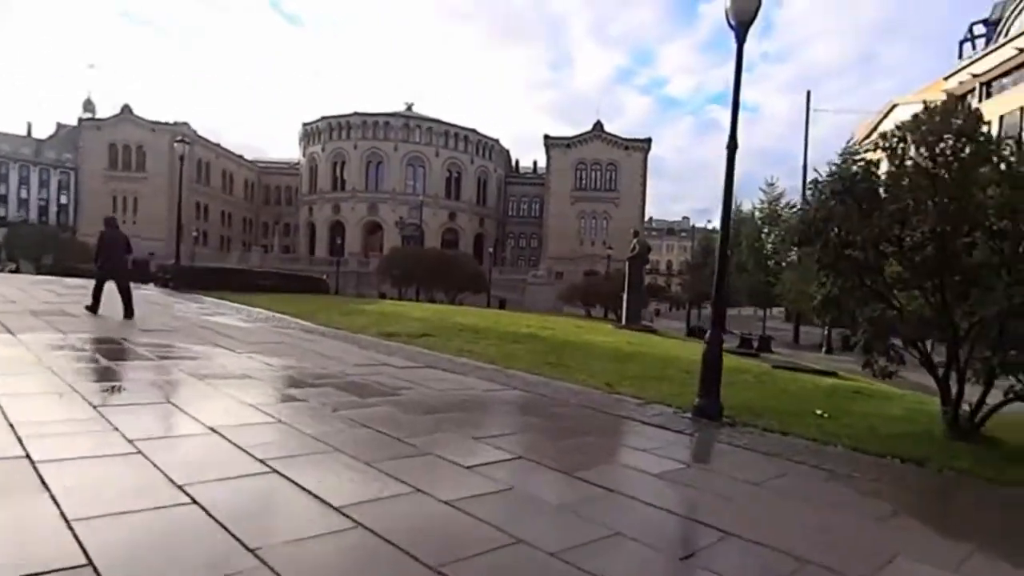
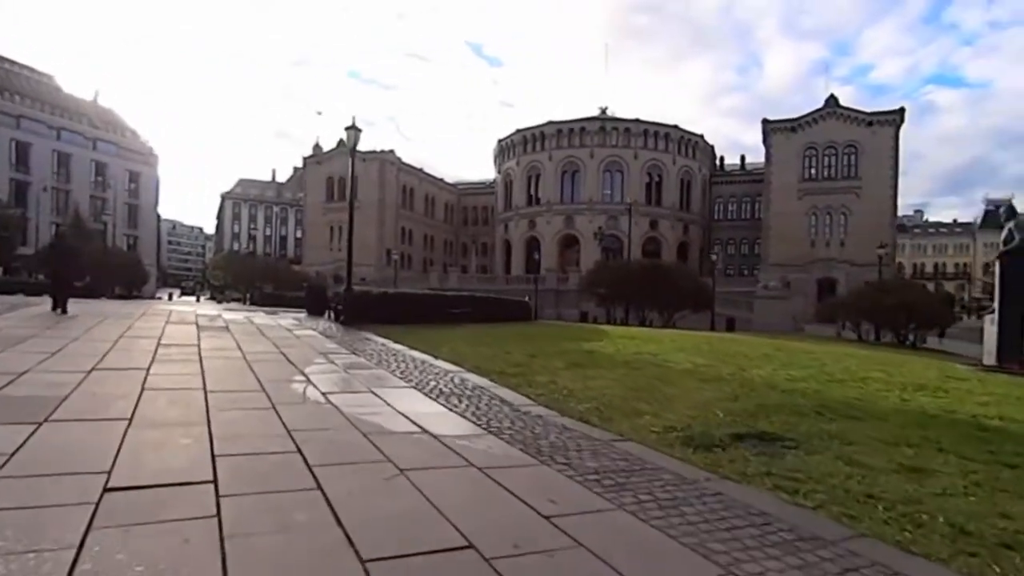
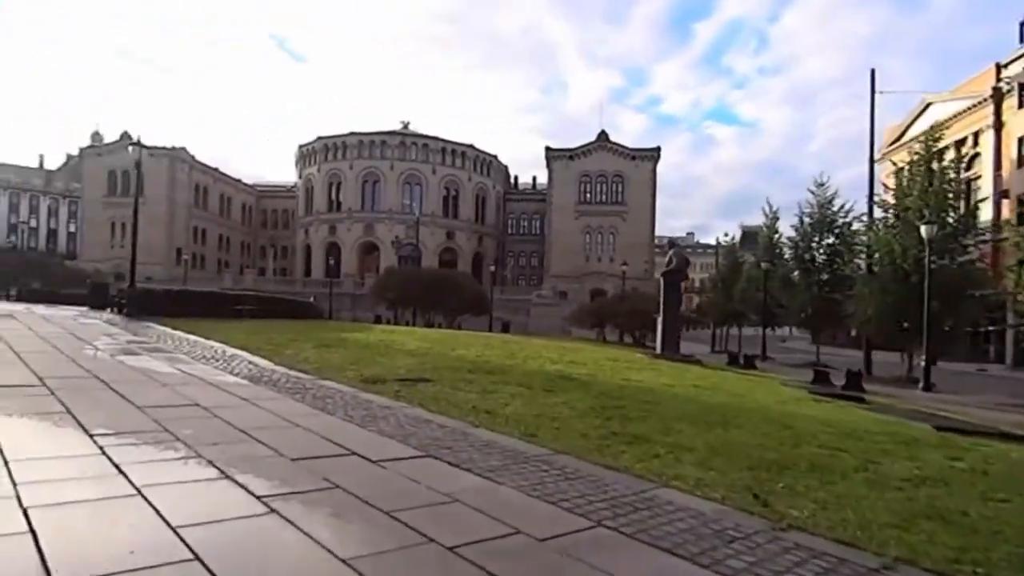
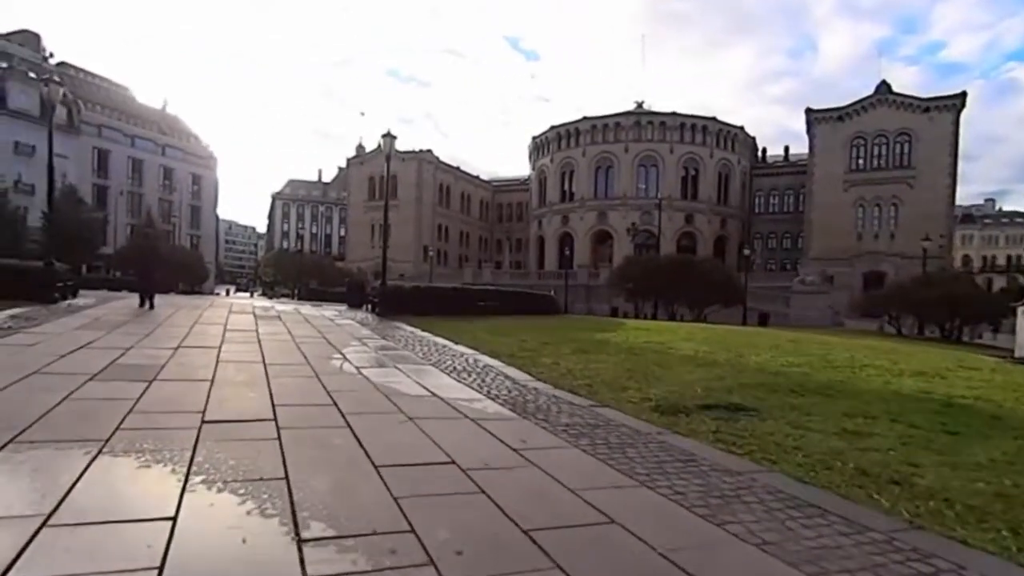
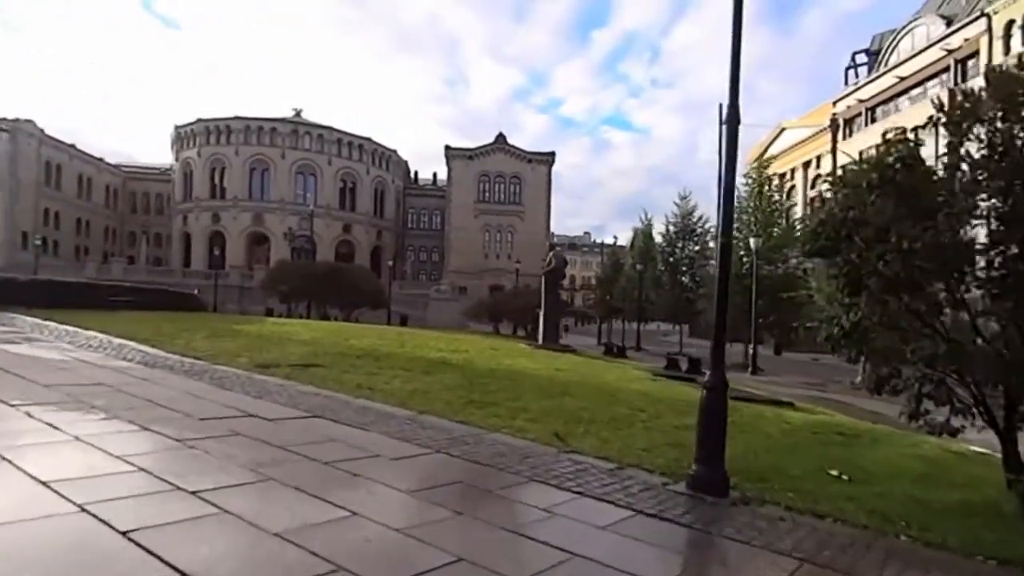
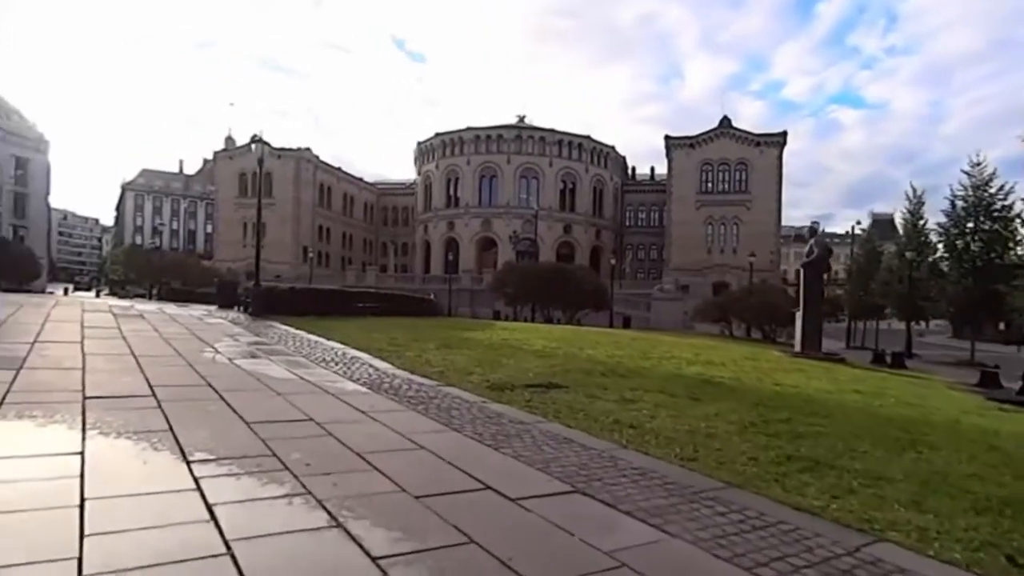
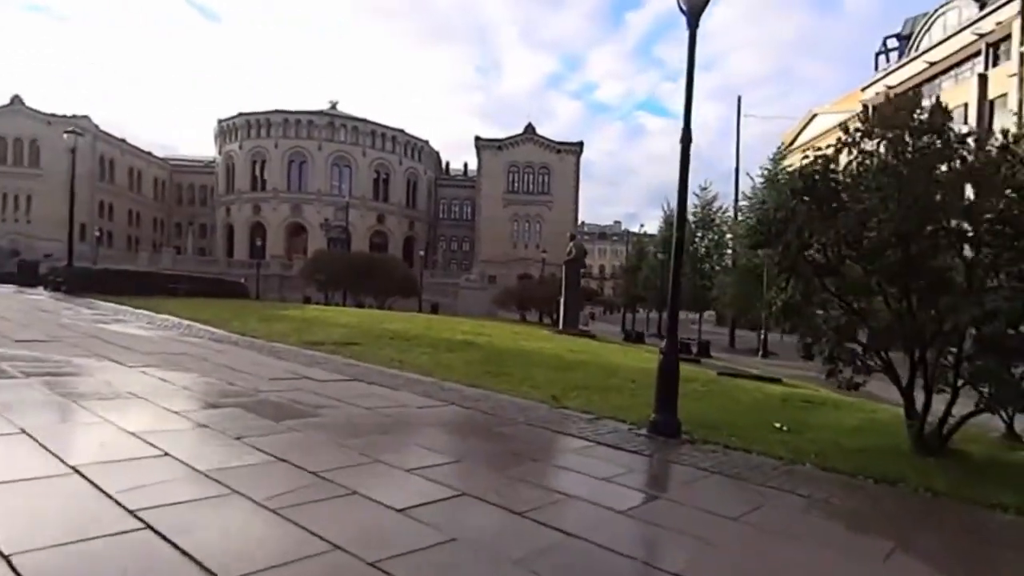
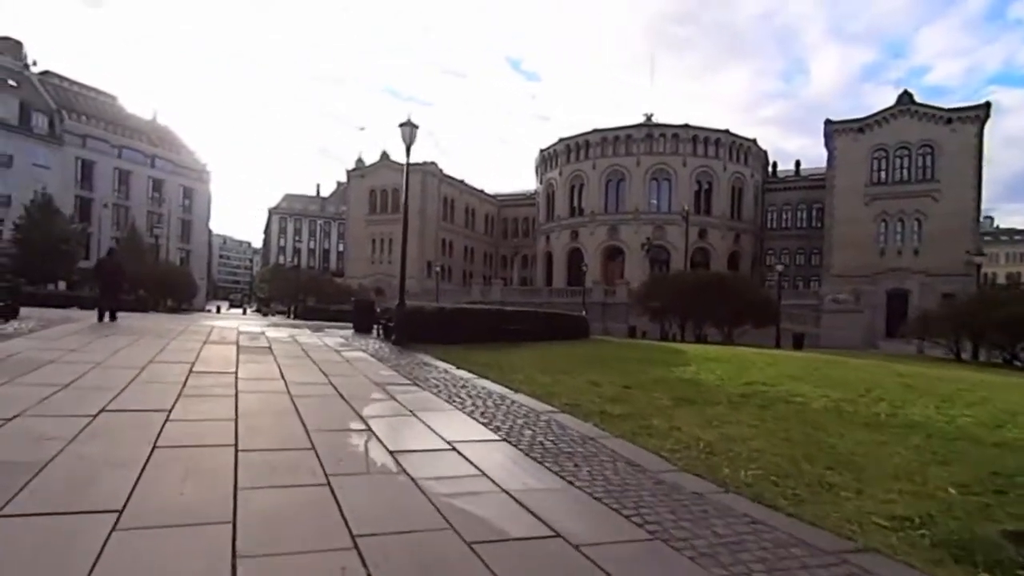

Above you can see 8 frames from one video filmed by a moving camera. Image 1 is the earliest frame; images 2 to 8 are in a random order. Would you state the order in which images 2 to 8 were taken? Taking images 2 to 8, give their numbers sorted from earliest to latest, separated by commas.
7, 5, 3, 6, 4, 2, 8
